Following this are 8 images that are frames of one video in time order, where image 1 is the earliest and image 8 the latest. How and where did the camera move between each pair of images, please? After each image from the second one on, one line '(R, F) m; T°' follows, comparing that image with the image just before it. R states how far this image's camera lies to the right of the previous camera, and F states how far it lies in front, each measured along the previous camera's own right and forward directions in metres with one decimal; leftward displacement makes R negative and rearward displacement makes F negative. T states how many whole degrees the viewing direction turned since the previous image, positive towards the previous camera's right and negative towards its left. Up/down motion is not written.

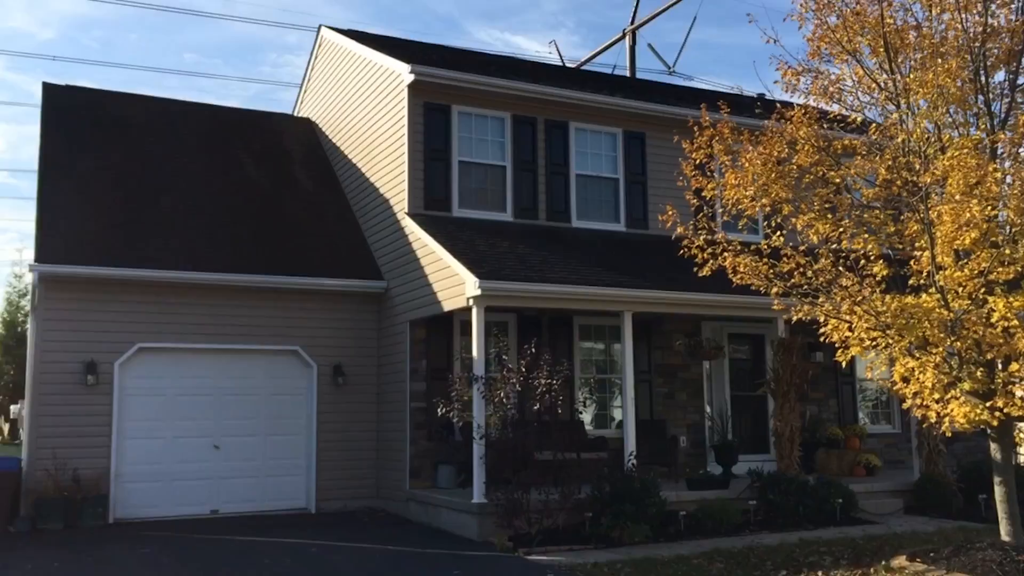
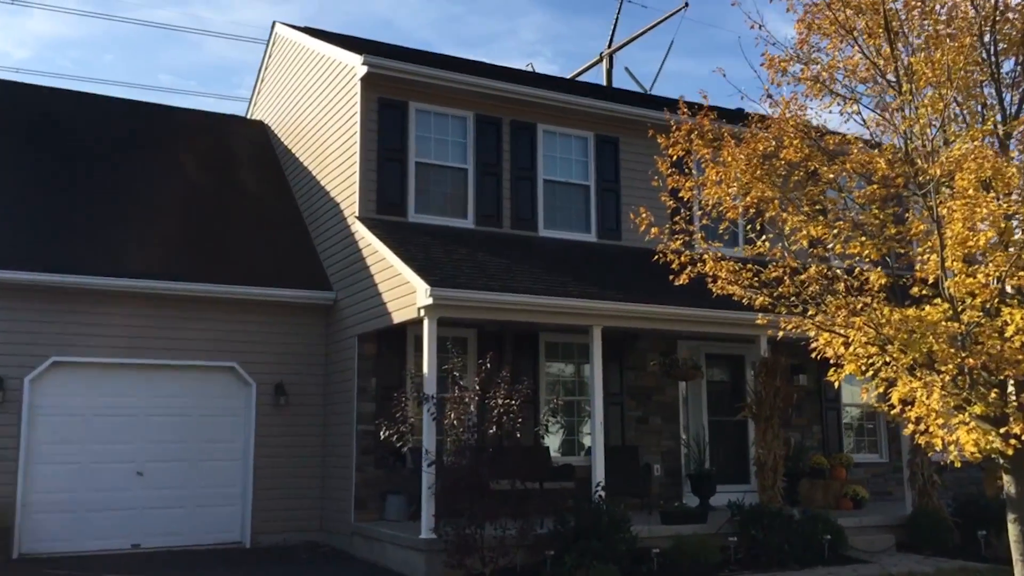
(+0.2, +1.1) m; +1°
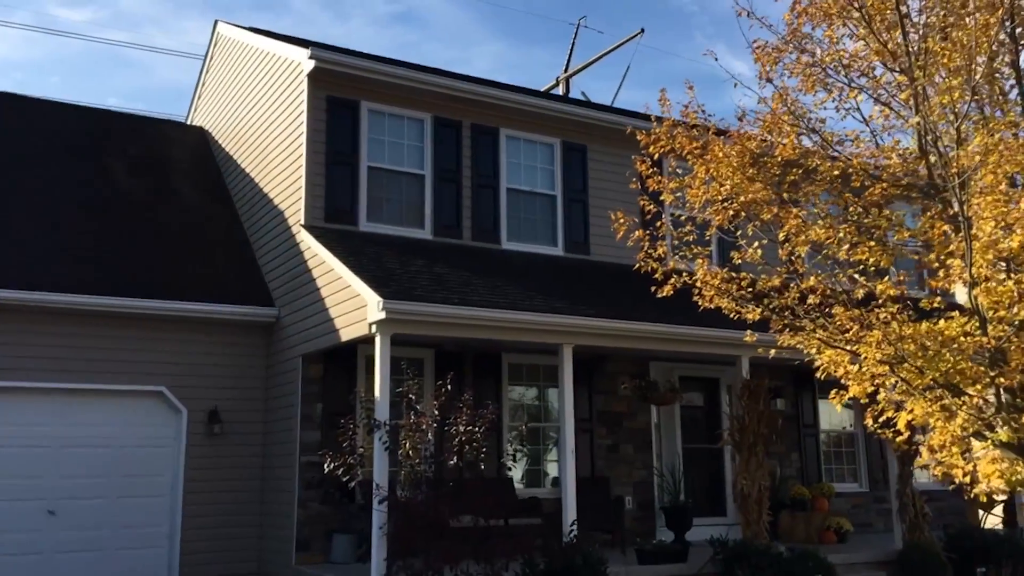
(-0.1, +1.0) m; +3°
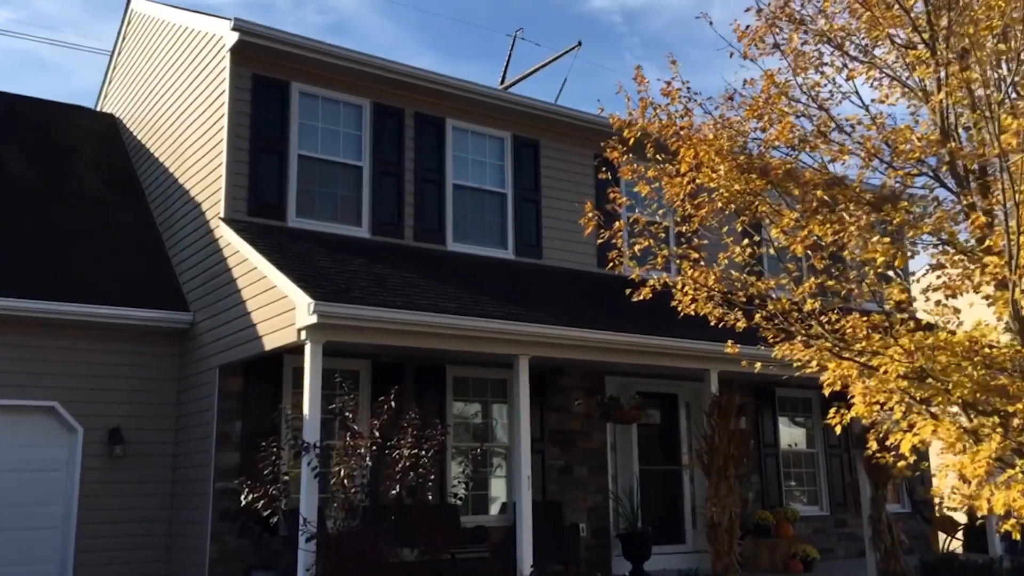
(-0.2, +1.1) m; +4°
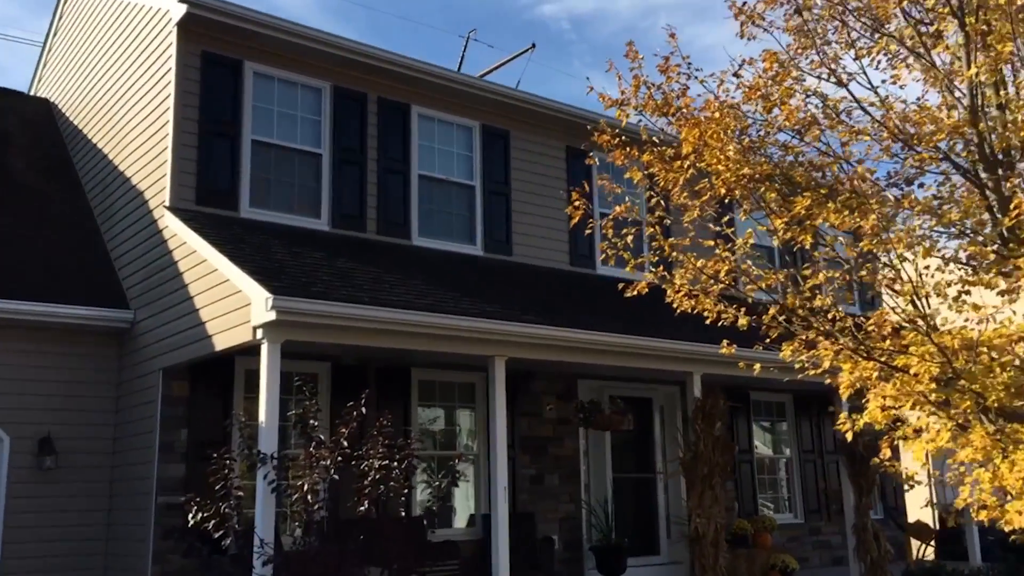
(-0.2, +0.6) m; +3°
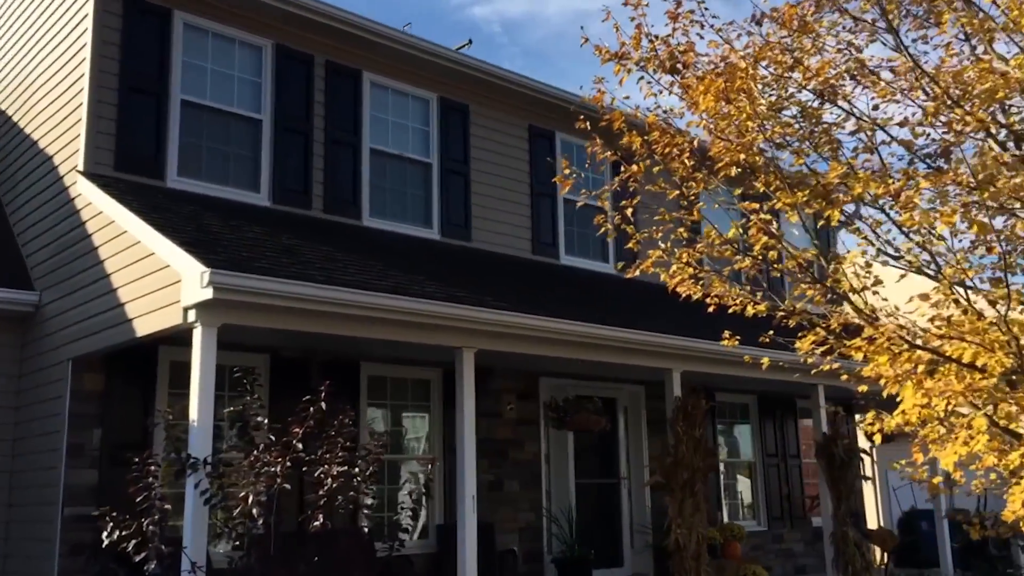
(-0.3, +0.9) m; +5°
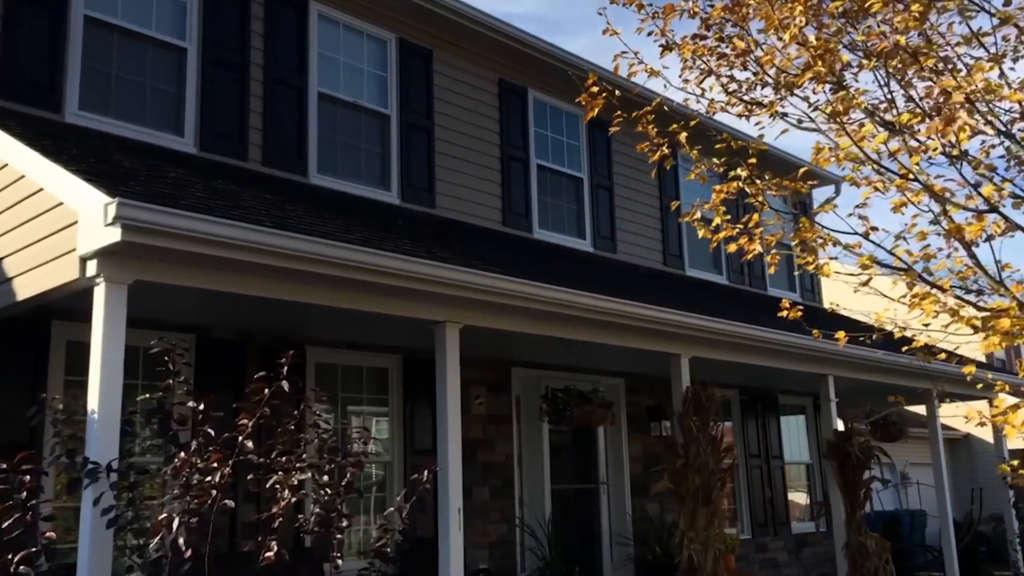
(-0.4, +1.4) m; +5°
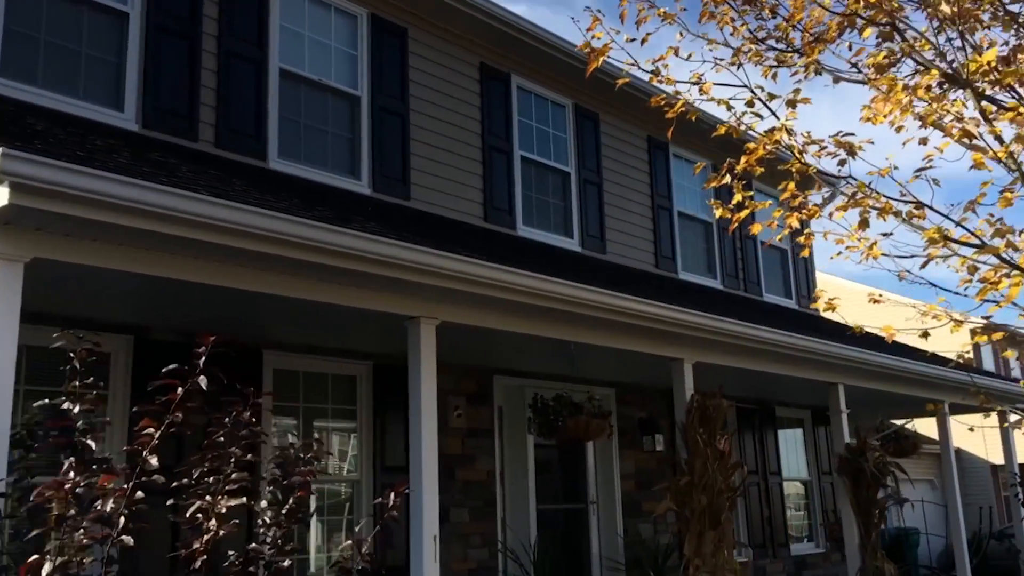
(0.0, +0.8) m; +1°
